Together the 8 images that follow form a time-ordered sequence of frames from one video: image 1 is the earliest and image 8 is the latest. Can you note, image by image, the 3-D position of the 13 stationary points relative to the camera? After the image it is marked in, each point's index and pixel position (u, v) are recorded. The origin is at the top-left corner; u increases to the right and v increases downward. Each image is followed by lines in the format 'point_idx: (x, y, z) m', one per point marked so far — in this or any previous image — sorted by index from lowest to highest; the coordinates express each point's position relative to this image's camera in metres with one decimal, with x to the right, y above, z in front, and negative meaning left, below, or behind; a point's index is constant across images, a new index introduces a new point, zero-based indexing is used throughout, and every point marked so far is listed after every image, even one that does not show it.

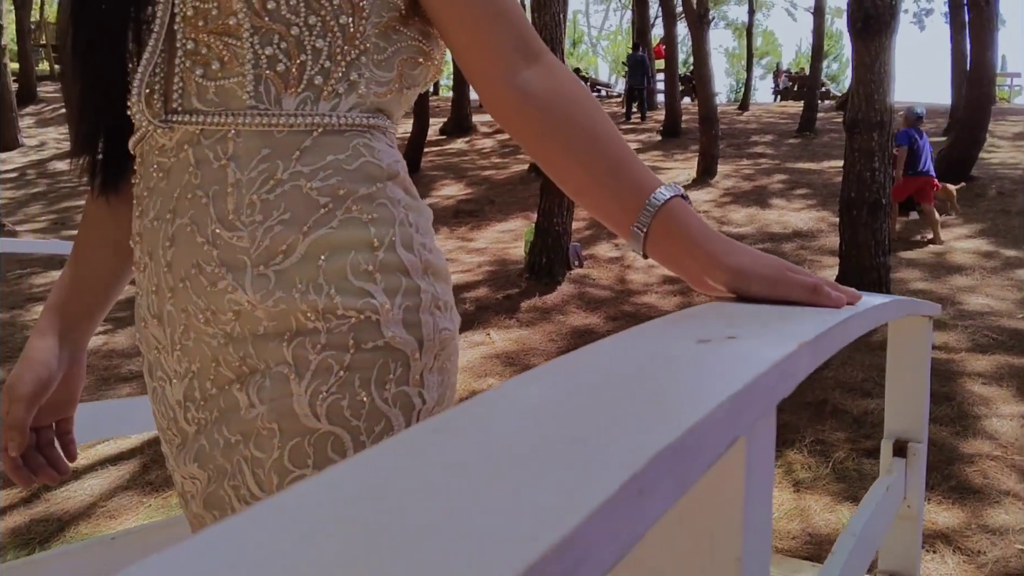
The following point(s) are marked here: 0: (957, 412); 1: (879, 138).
0: (+2.5, -0.7, +4.6) m
1: (+2.7, +1.1, +6.0) m
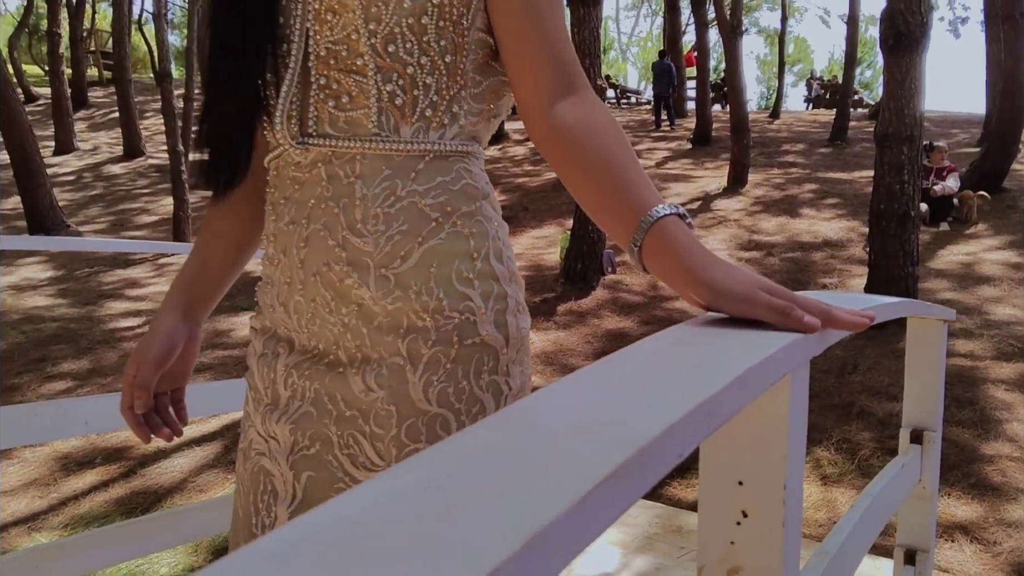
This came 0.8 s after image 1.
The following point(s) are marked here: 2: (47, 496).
0: (+2.8, -0.8, +4.9) m
1: (+3.0, +1.0, +6.2) m
2: (-2.3, -1.0, +4.1) m
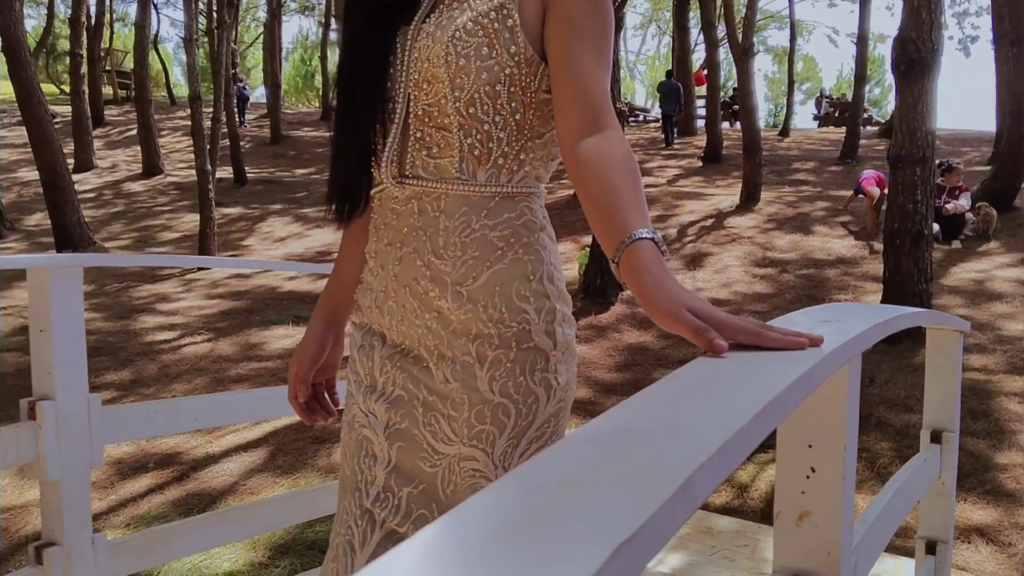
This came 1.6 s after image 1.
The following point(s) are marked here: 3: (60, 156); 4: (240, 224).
0: (+2.9, -0.8, +5.0) m
1: (+3.2, +0.9, +6.4) m
2: (-2.1, -1.1, +4.3) m
3: (-6.4, +1.9, +11.6) m
4: (-4.3, +1.0, +13.1) m
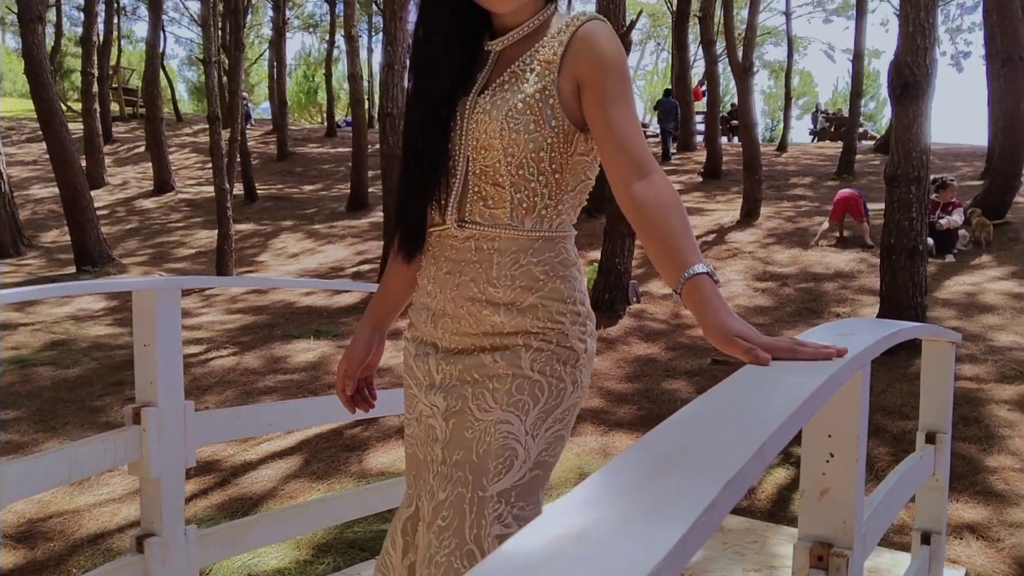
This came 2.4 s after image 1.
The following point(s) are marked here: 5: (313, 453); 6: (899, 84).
0: (+3.1, -0.9, +5.3) m
1: (+3.3, +0.8, +6.8) m
2: (-2.0, -1.2, +4.6) m
3: (-6.3, +1.6, +12.0) m
4: (-4.2, +0.8, +13.4) m
5: (-1.2, -1.0, +5.1) m
6: (+3.1, +1.6, +6.6) m
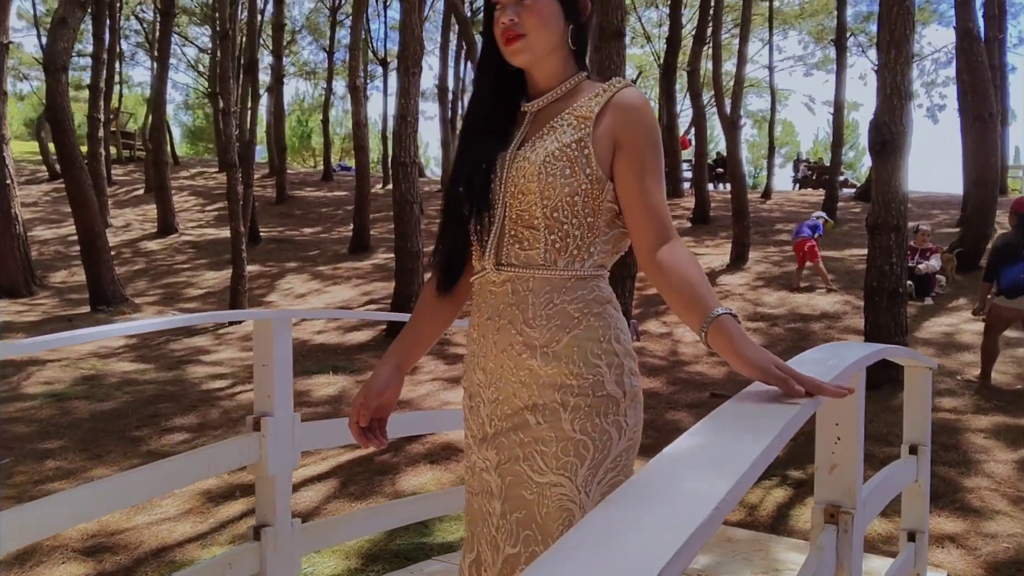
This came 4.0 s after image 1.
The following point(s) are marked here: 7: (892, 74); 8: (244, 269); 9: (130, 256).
0: (+3.2, -1.2, +5.9) m
1: (+3.4, +0.4, +7.4) m
2: (-1.9, -1.4, +5.0) m
3: (-6.2, +1.1, +12.4) m
4: (-4.2, +0.1, +13.9) m
5: (-1.1, -1.3, +5.5) m
6: (+3.2, +1.3, +7.3) m
7: (+3.3, +1.9, +7.2) m
8: (-3.6, +0.3, +11.2) m
9: (-7.8, +0.6, +16.8) m
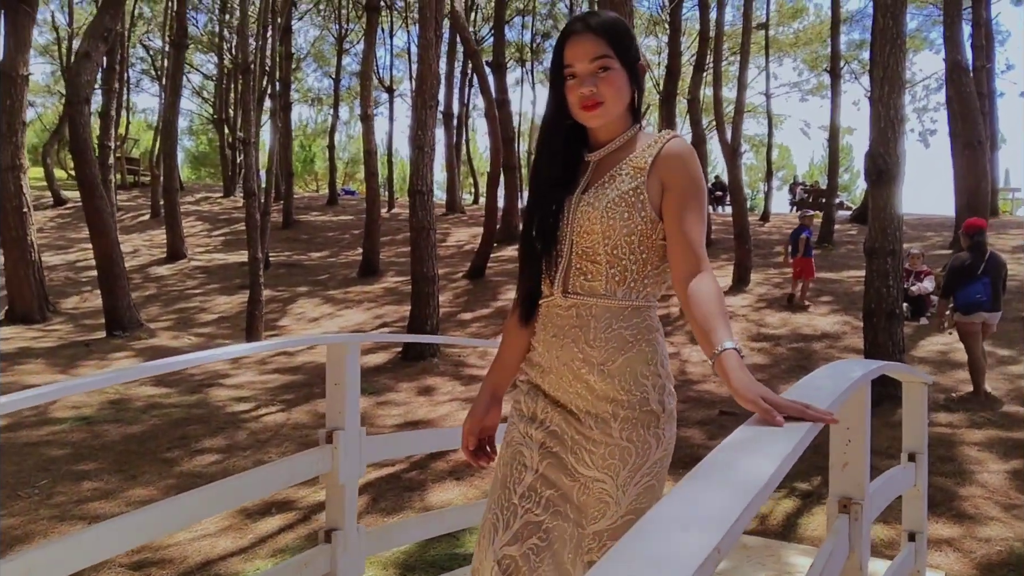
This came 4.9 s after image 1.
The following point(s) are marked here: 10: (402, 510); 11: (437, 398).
0: (+3.3, -1.4, +6.2) m
1: (+3.5, +0.2, +7.7) m
2: (-1.7, -1.6, +5.3) m
3: (-6.1, +0.7, +12.7) m
4: (-4.1, -0.3, +14.2) m
5: (-0.9, -1.4, +5.8) m
6: (+3.3, +1.1, +7.6) m
7: (+3.4, +1.7, +7.5) m
8: (-3.5, -0.1, +11.5) m
9: (-7.7, +0.1, +17.1) m
10: (-0.7, -1.5, +5.5) m
11: (-0.8, -1.1, +8.3) m
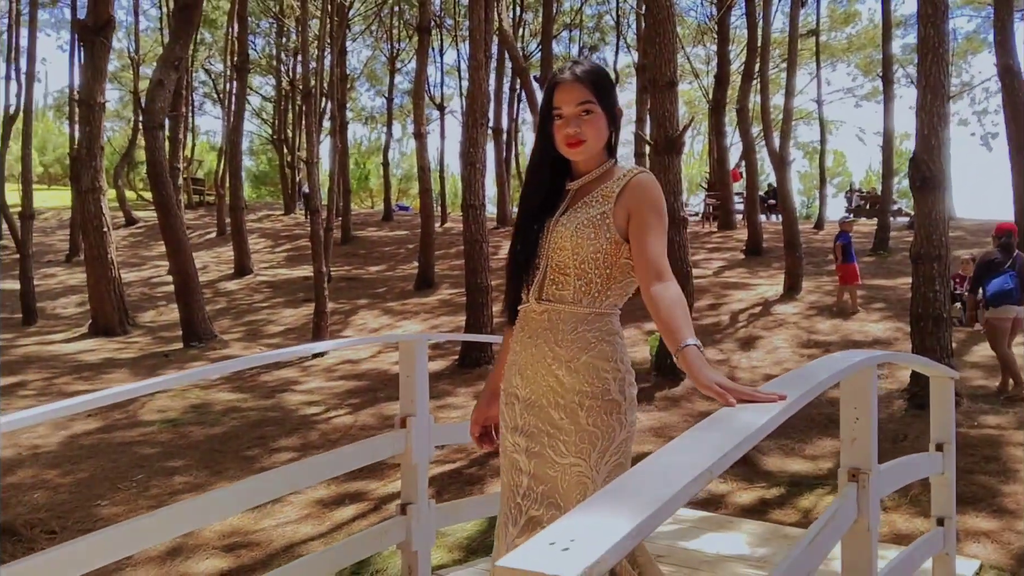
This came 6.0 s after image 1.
0: (+3.8, -1.4, +6.3) m
1: (+4.1, +0.2, +7.9) m
2: (-1.3, -1.7, +5.8) m
3: (-5.3, +0.4, +13.5) m
4: (-3.2, -0.5, +14.8) m
5: (-0.5, -1.5, +6.2) m
6: (+3.8, +1.0, +7.8) m
7: (+3.9, +1.6, +7.7) m
8: (-2.7, -0.3, +12.1) m
9: (-6.5, -0.2, +17.9) m
10: (-0.3, -1.5, +5.9) m
11: (-0.2, -1.2, +8.7) m
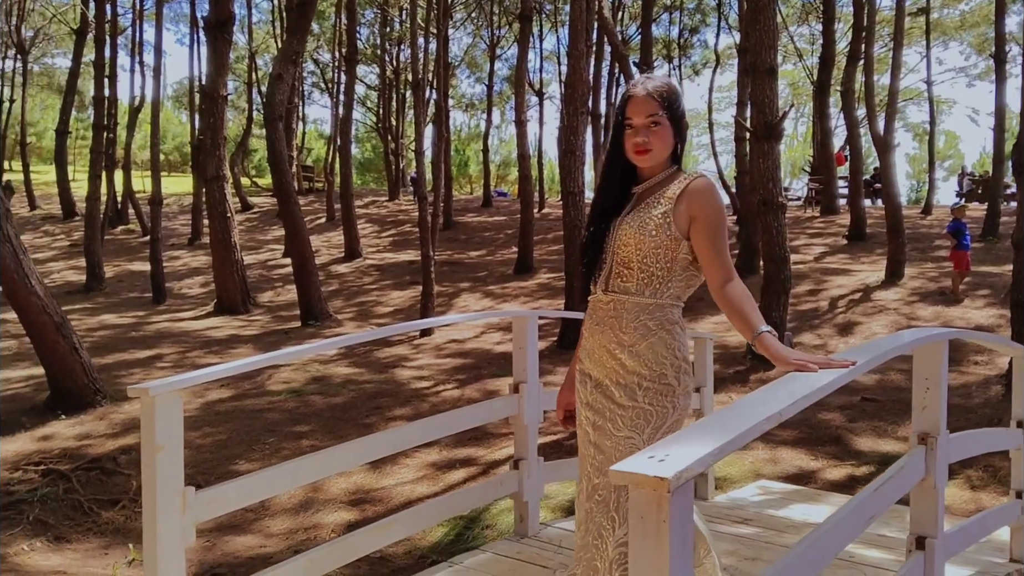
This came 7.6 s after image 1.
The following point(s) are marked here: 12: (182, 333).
0: (+4.5, -1.3, +6.3) m
1: (+5.0, +0.3, +7.8) m
2: (-0.6, -1.5, +6.4) m
3: (-3.6, +0.7, +14.5) m
4: (-1.3, -0.2, +15.5) m
5: (+0.3, -1.4, +6.7) m
6: (+4.8, +1.2, +7.7) m
7: (+4.9, +1.7, +7.7) m
8: (-1.2, 0.0, +12.8) m
9: (-4.3, +0.2, +19.0) m
10: (+0.4, -1.4, +6.4) m
11: (+0.9, -1.0, +9.1) m
12: (-5.7, -0.8, +14.2) m
